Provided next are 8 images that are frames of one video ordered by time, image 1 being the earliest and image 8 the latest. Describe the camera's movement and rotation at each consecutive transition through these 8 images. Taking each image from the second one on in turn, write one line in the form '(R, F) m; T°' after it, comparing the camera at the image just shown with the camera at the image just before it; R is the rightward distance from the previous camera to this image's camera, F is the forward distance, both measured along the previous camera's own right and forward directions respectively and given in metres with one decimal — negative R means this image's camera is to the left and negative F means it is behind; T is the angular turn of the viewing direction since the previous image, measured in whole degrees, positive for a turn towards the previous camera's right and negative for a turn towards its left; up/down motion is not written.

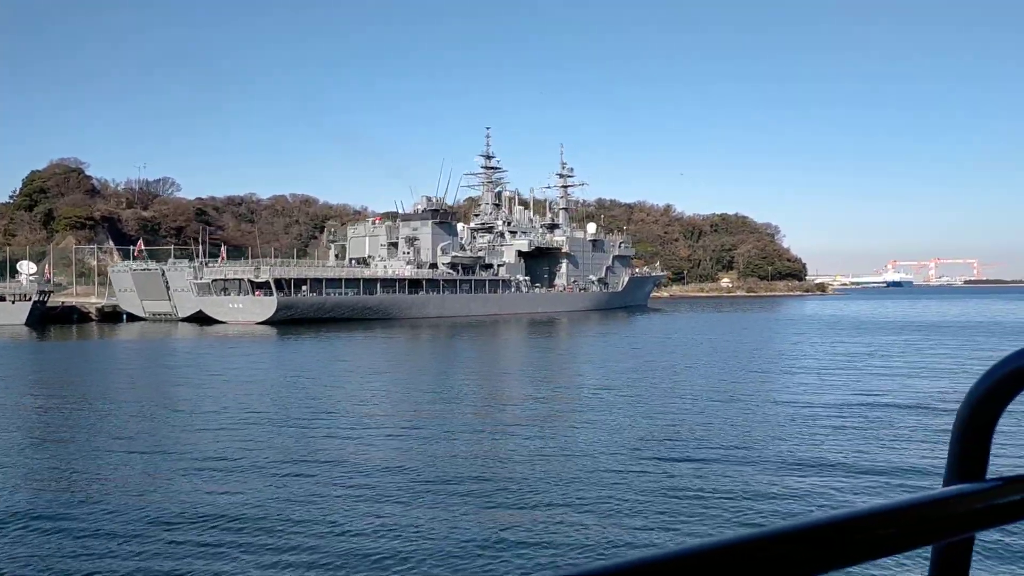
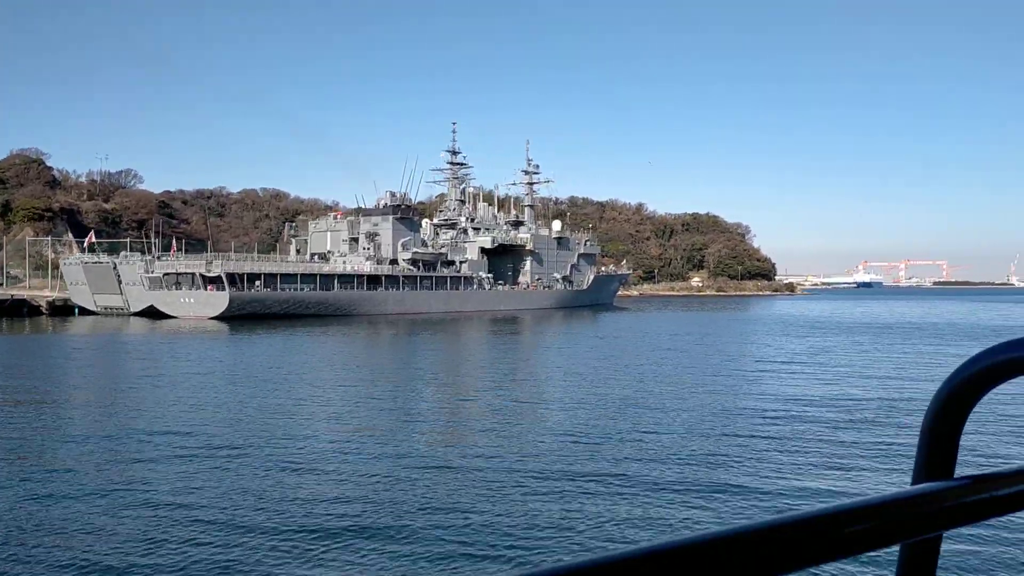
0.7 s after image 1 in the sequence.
(+0.3, +0.2) m; +2°
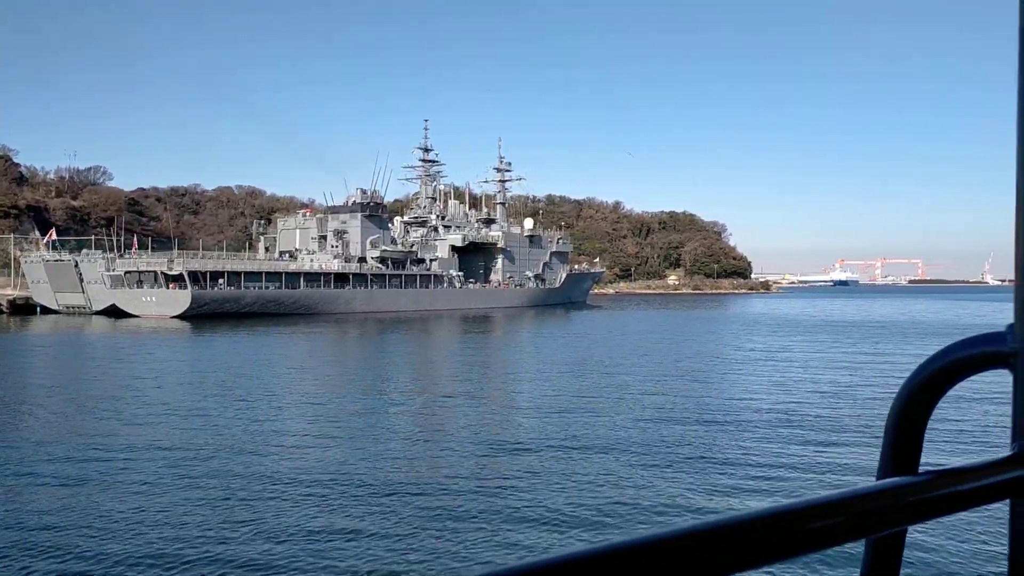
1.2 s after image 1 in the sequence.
(+0.2, +0.1) m; +1°
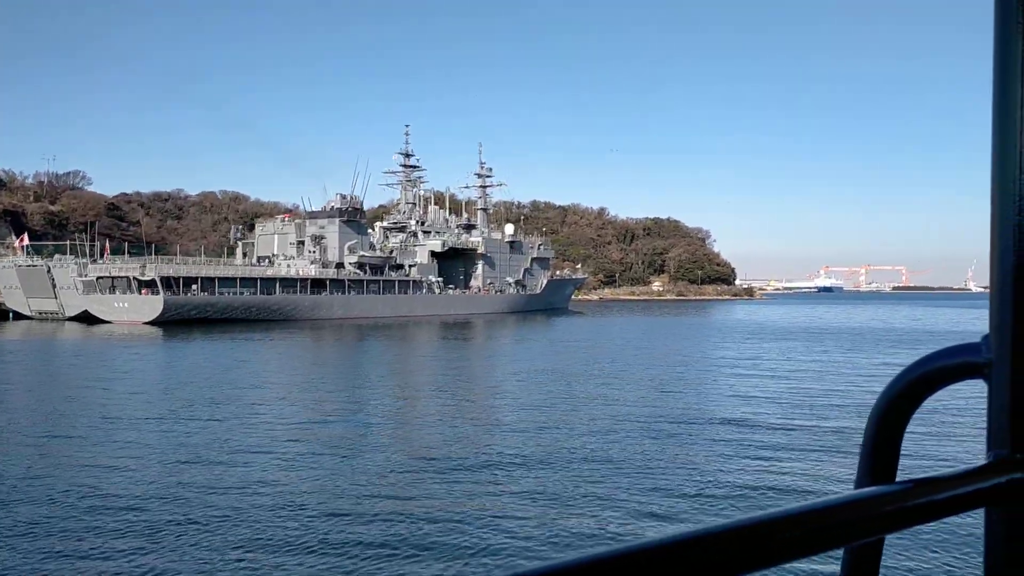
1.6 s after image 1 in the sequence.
(+0.2, +0.1) m; +1°
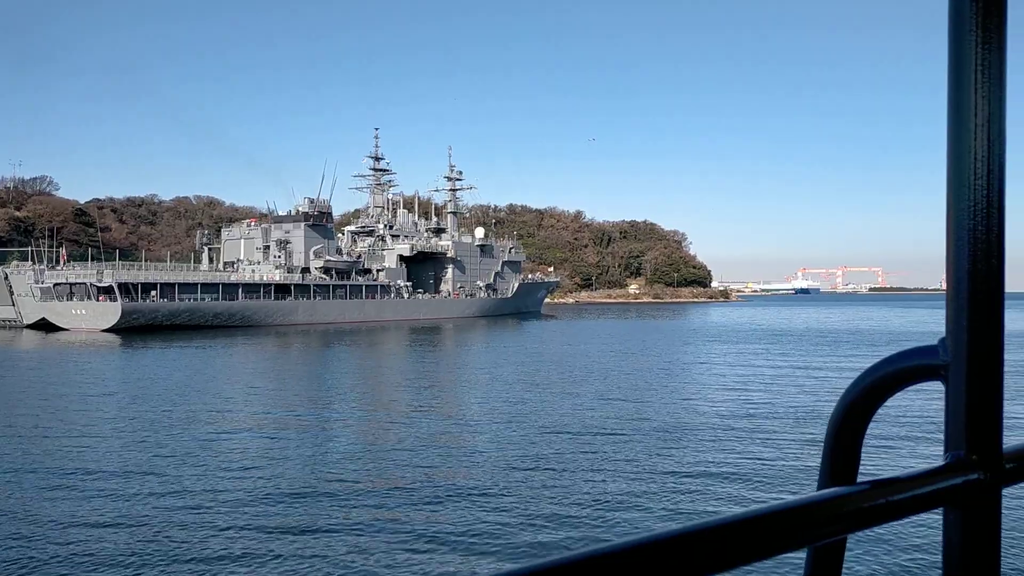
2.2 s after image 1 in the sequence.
(+0.3, +0.1) m; +1°
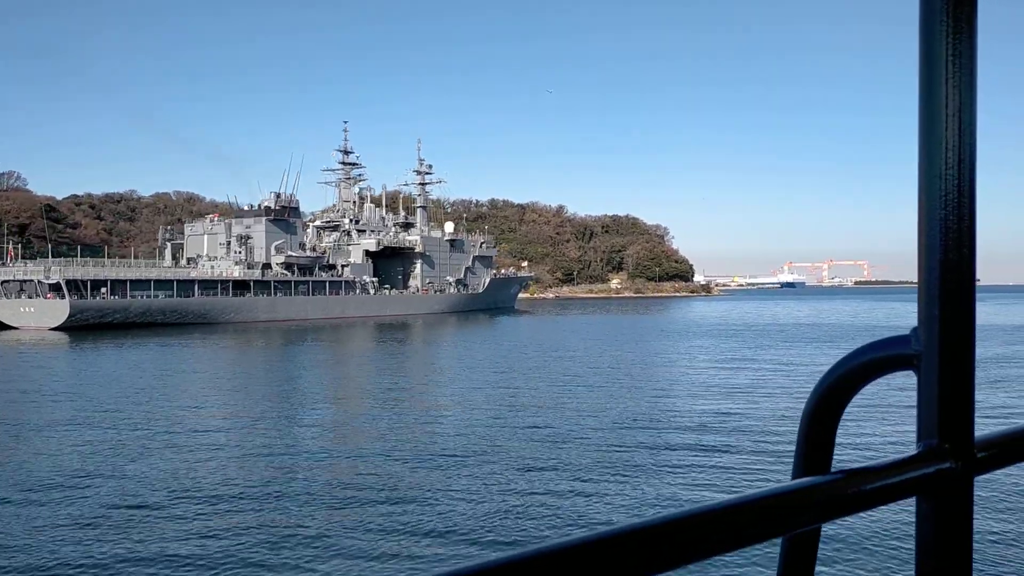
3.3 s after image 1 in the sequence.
(+0.5, +0.3) m; +1°
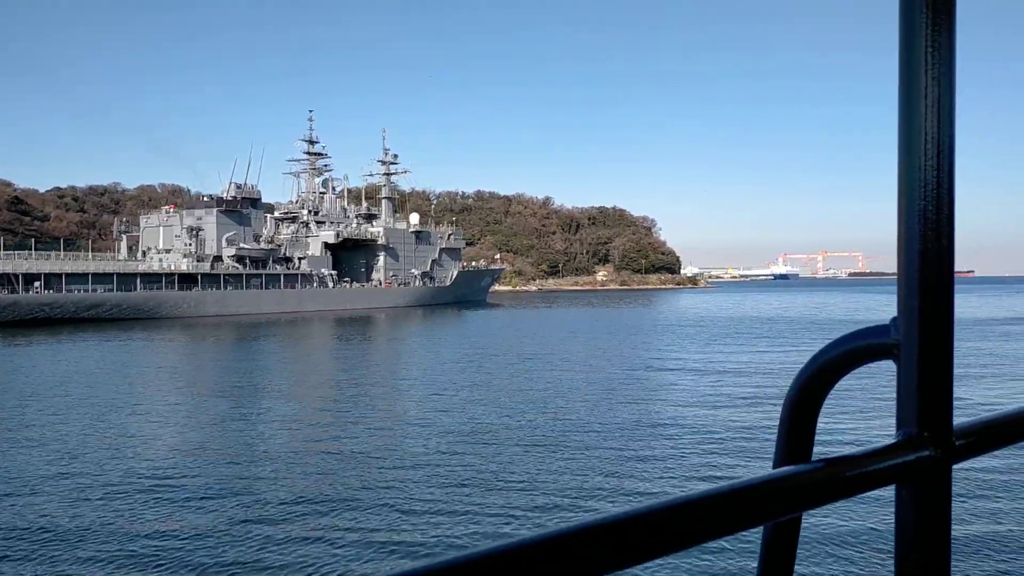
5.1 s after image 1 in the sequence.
(+0.7, +0.6) m; 0°
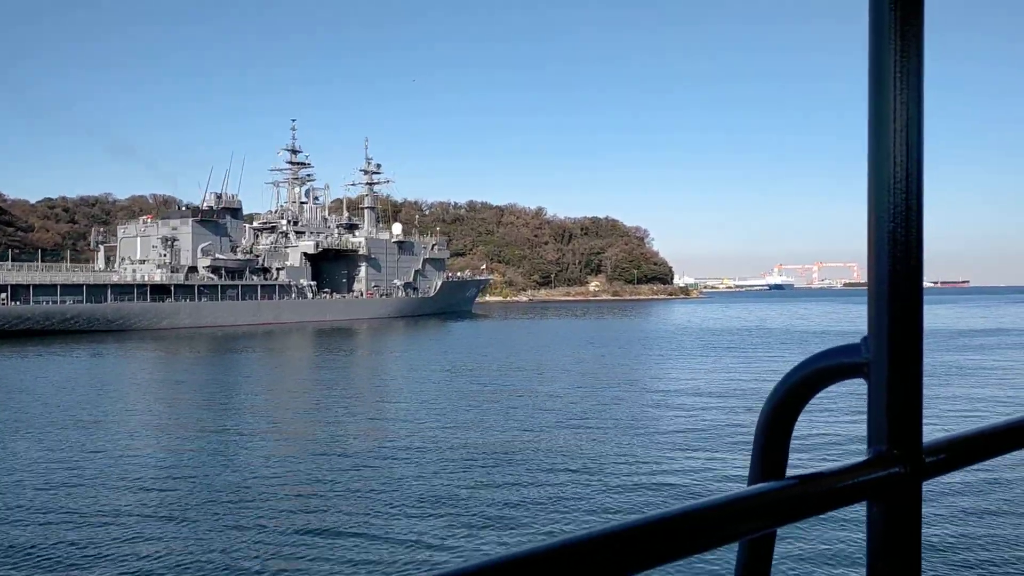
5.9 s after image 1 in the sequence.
(+0.3, +0.3) m; 0°
